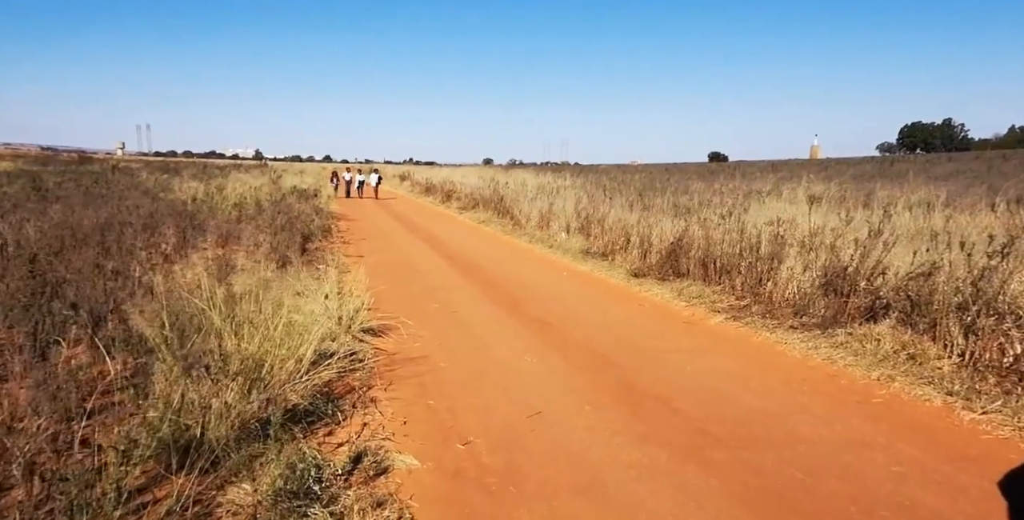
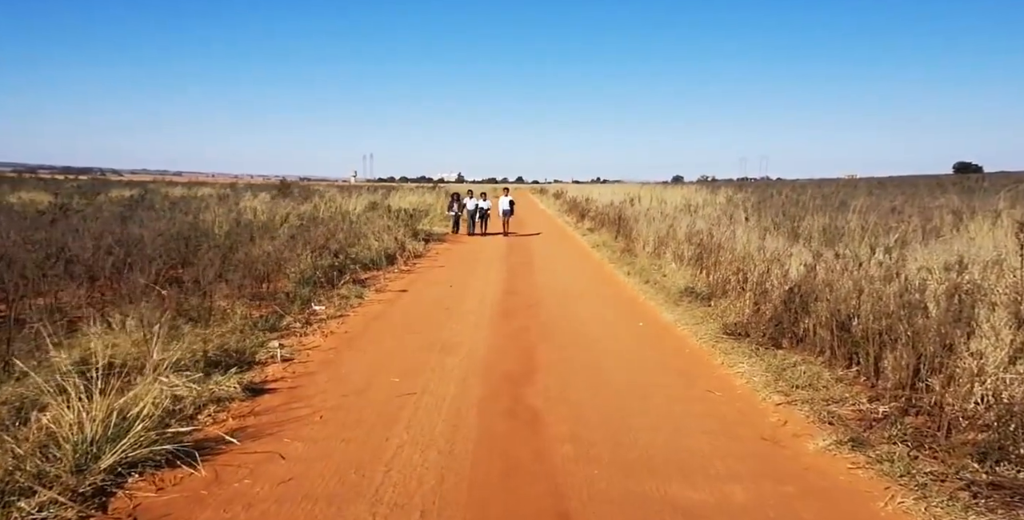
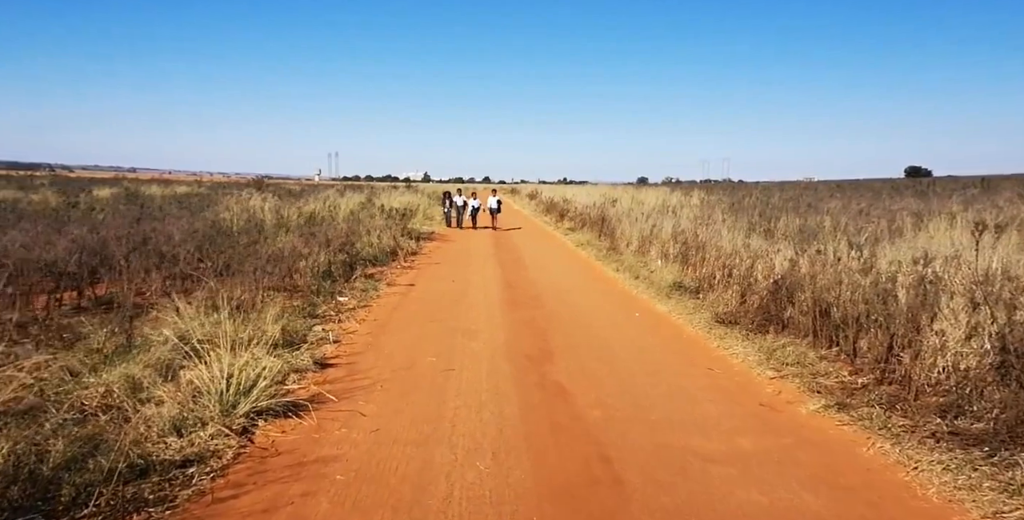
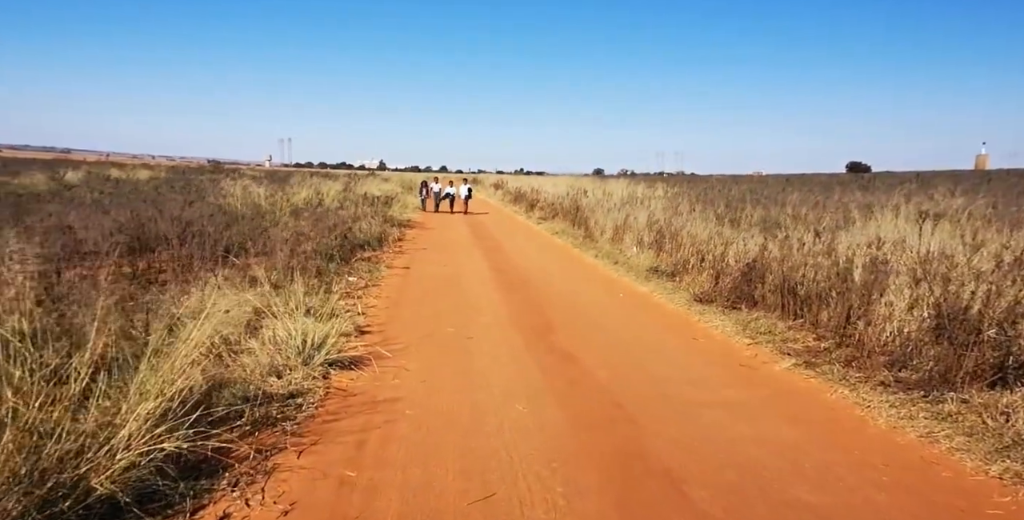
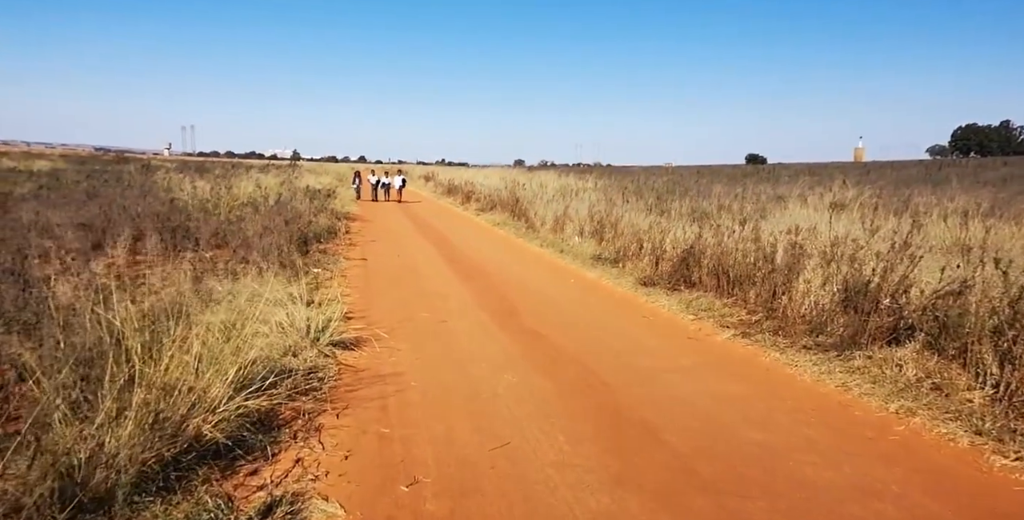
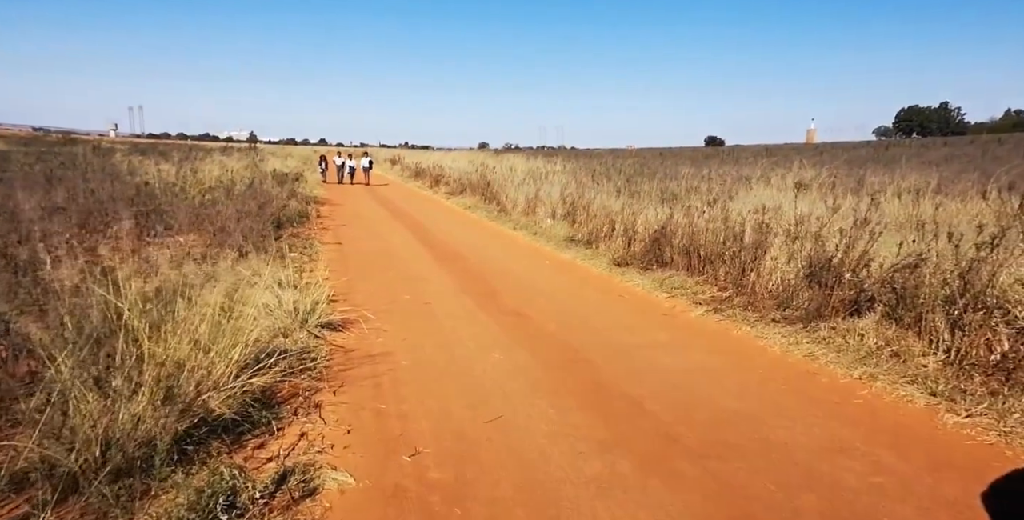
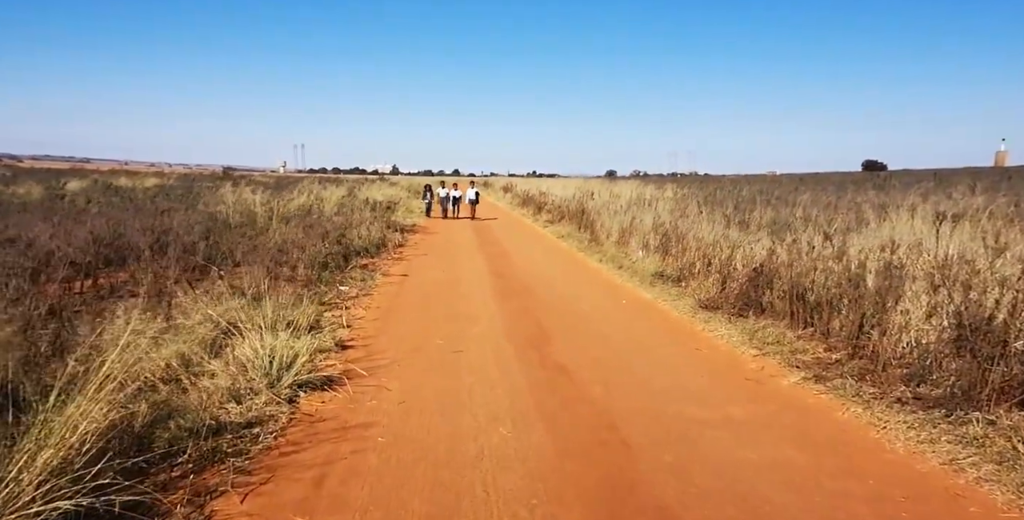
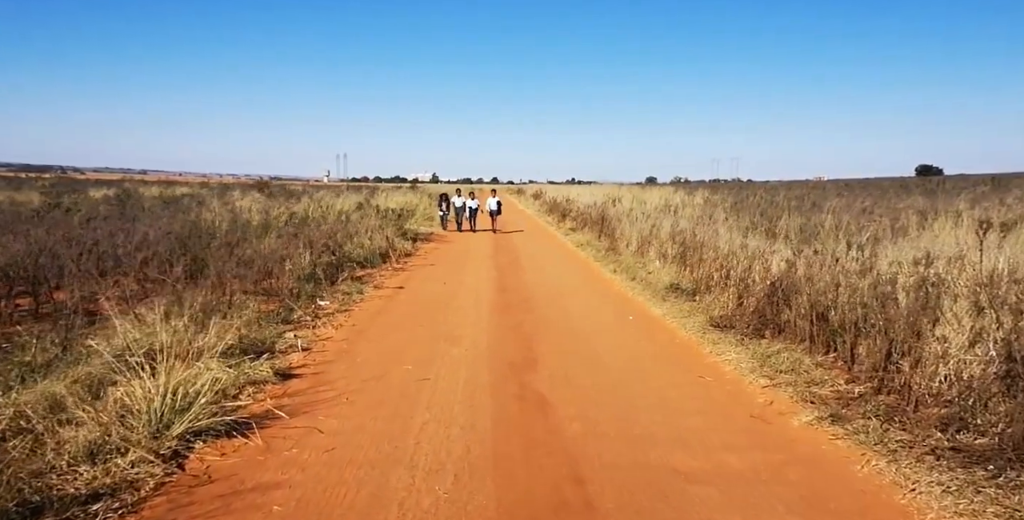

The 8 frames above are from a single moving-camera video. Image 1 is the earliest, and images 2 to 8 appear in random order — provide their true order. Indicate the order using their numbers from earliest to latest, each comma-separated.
6, 5, 4, 7, 3, 8, 2
